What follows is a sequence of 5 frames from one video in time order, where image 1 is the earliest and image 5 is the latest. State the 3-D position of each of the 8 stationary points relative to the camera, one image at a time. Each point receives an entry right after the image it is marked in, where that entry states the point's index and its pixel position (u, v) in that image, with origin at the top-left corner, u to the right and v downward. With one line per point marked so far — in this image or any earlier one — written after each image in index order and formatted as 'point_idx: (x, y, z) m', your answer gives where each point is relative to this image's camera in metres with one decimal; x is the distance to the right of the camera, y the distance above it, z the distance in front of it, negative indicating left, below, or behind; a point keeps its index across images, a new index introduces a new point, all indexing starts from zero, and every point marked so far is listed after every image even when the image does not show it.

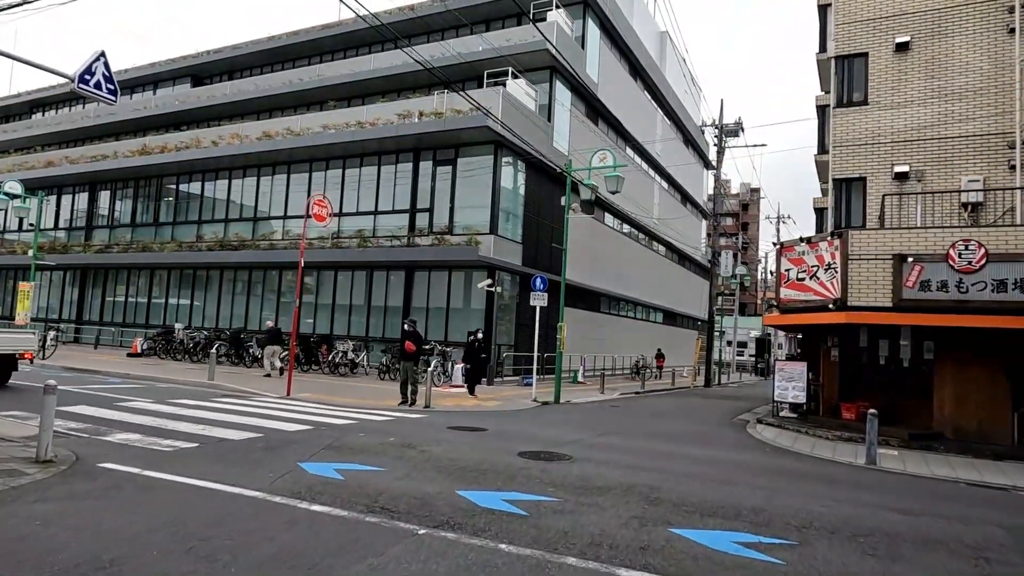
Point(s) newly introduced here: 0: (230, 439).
0: (-4.3, -2.3, +10.1) m
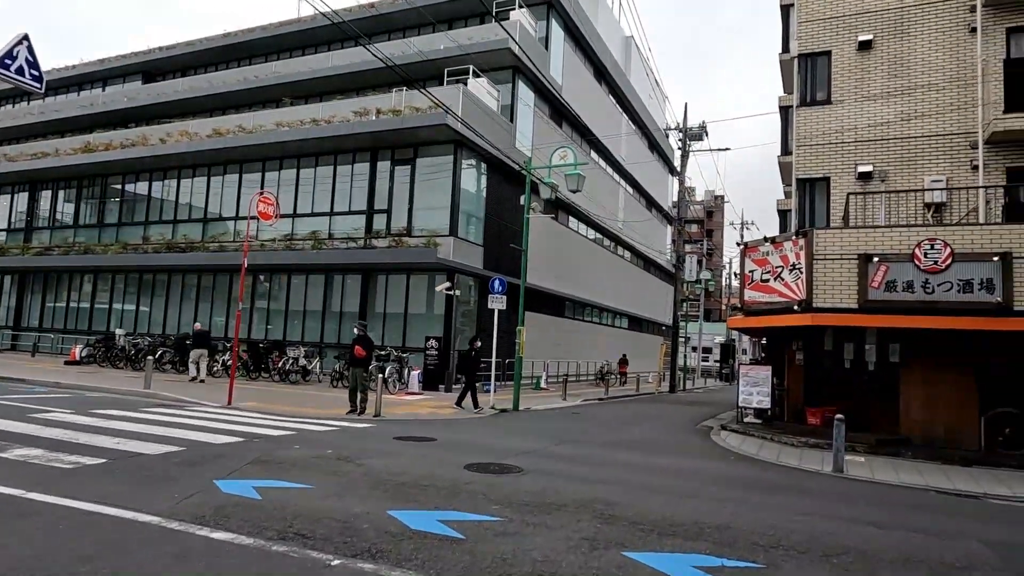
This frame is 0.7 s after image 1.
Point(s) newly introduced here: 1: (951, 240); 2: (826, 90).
0: (-5.1, -2.3, +9.1) m
1: (+8.1, +0.9, +12.2) m
2: (+7.9, +5.0, +16.6) m
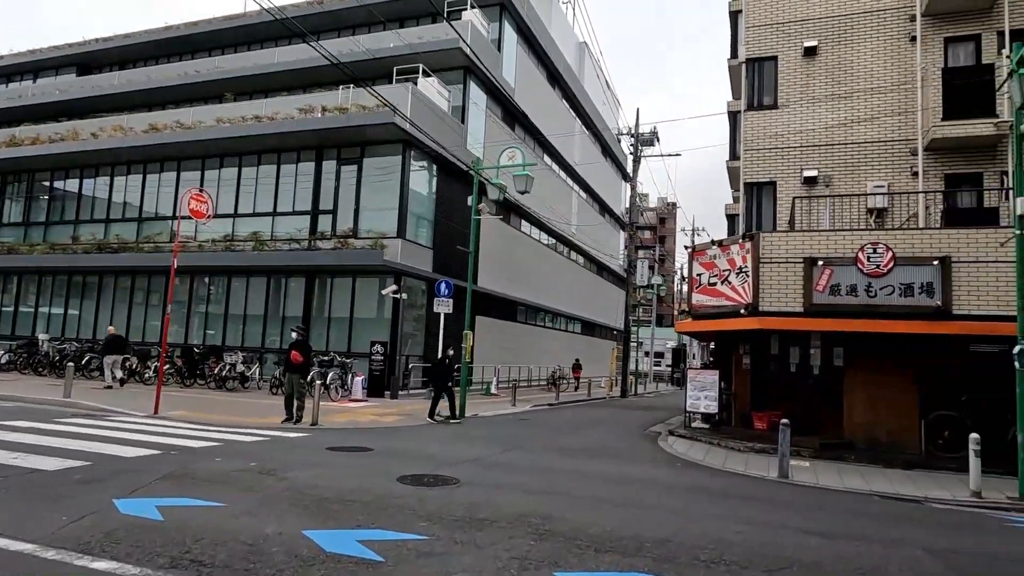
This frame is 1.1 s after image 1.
0: (-5.9, -2.3, +8.3) m
1: (+7.1, +0.8, +12.3) m
2: (+6.6, +4.9, +16.6) m
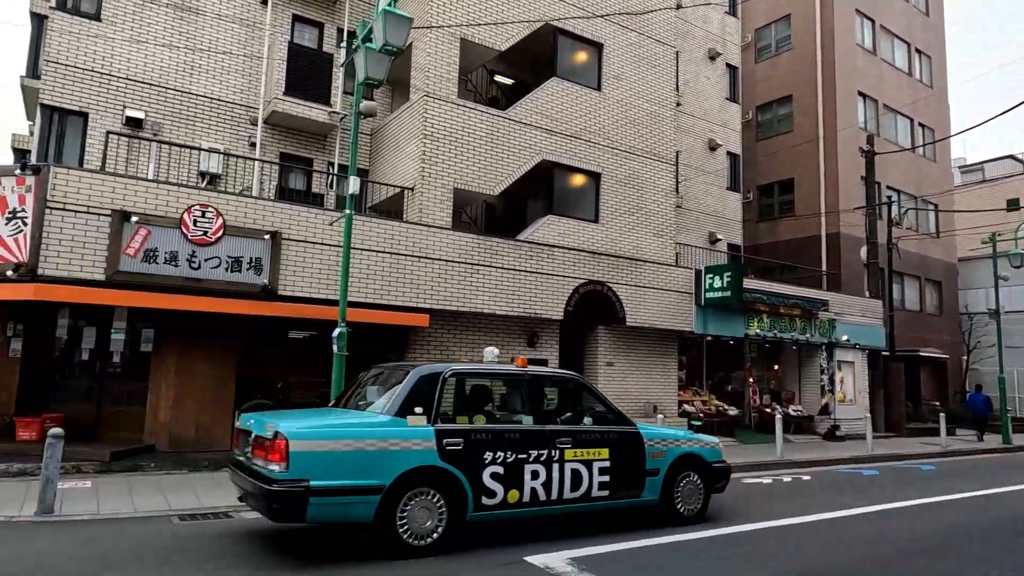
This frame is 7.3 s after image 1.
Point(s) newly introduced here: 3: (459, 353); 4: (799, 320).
0: (-9.2, -1.1, -2.3) m
1: (-4.6, +1.3, +10.6) m
2: (-8.1, +5.5, +12.9) m
3: (-1.0, -1.3, +13.0) m
4: (+7.9, -0.9, +18.2) m
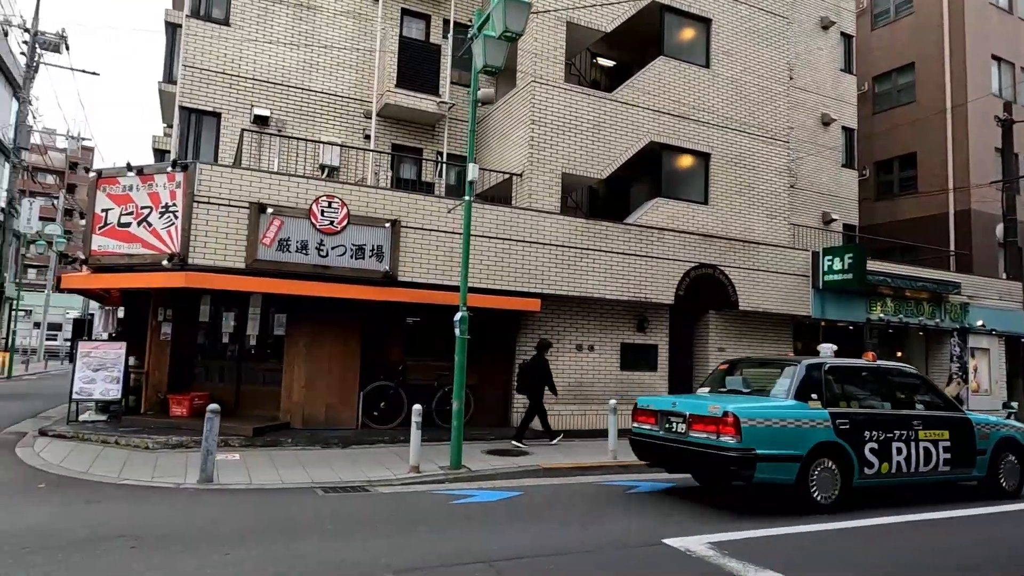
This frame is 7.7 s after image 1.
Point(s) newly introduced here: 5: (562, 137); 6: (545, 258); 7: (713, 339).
0: (-9.0, -1.2, -1.0) m
1: (-2.8, +1.5, +11.1) m
2: (-6.0, +5.8, +13.7) m
3: (+1.1, -1.0, +13.0) m
4: (+10.7, -0.4, +17.0) m
5: (+1.0, +3.0, +13.2) m
6: (+0.6, +0.6, +12.5) m
7: (+4.5, -1.1, +14.6) m
